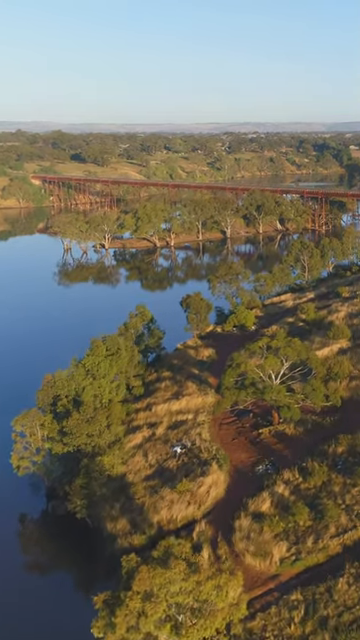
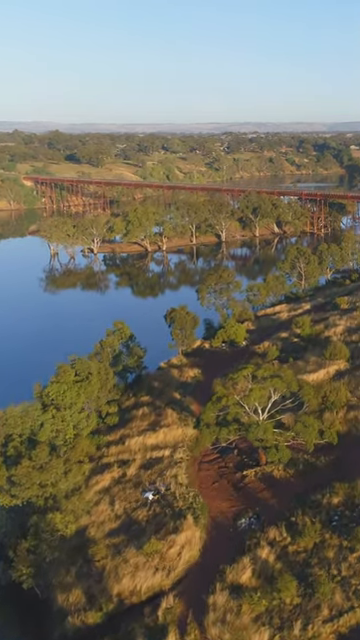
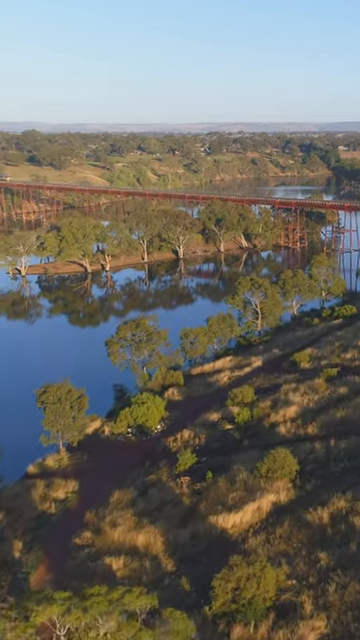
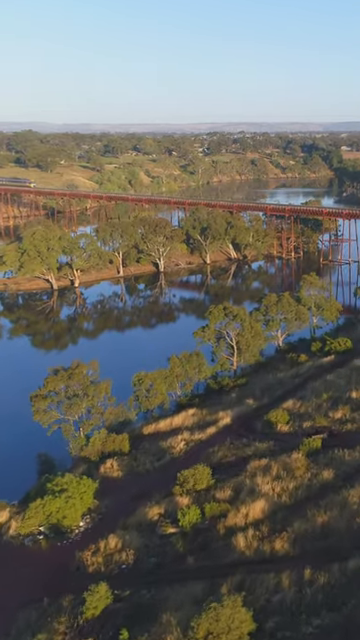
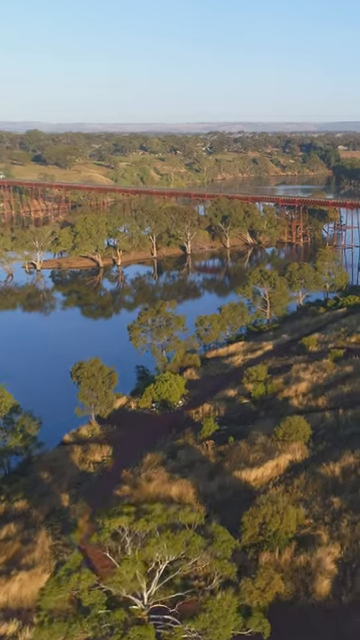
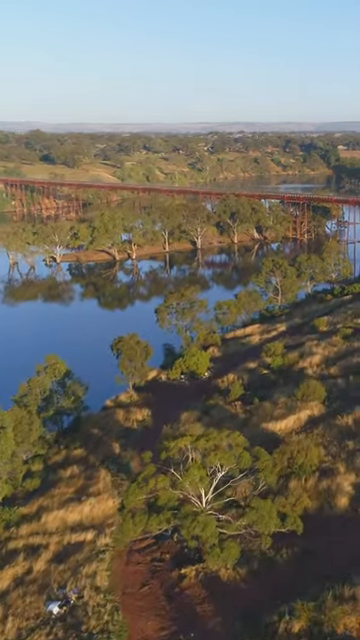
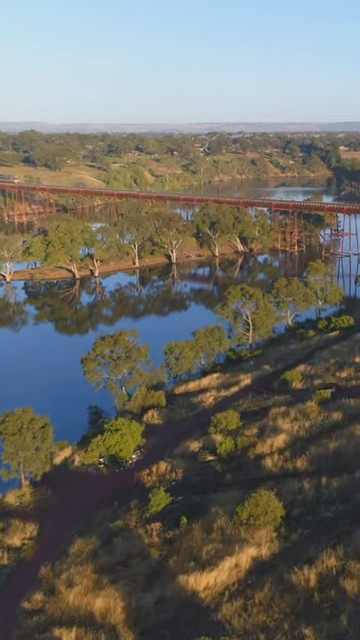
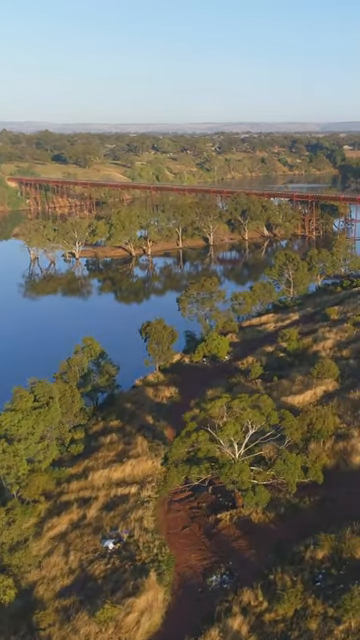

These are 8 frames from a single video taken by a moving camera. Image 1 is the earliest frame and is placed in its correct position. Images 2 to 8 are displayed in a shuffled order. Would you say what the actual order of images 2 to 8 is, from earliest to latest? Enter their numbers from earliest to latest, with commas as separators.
2, 8, 6, 5, 3, 7, 4
